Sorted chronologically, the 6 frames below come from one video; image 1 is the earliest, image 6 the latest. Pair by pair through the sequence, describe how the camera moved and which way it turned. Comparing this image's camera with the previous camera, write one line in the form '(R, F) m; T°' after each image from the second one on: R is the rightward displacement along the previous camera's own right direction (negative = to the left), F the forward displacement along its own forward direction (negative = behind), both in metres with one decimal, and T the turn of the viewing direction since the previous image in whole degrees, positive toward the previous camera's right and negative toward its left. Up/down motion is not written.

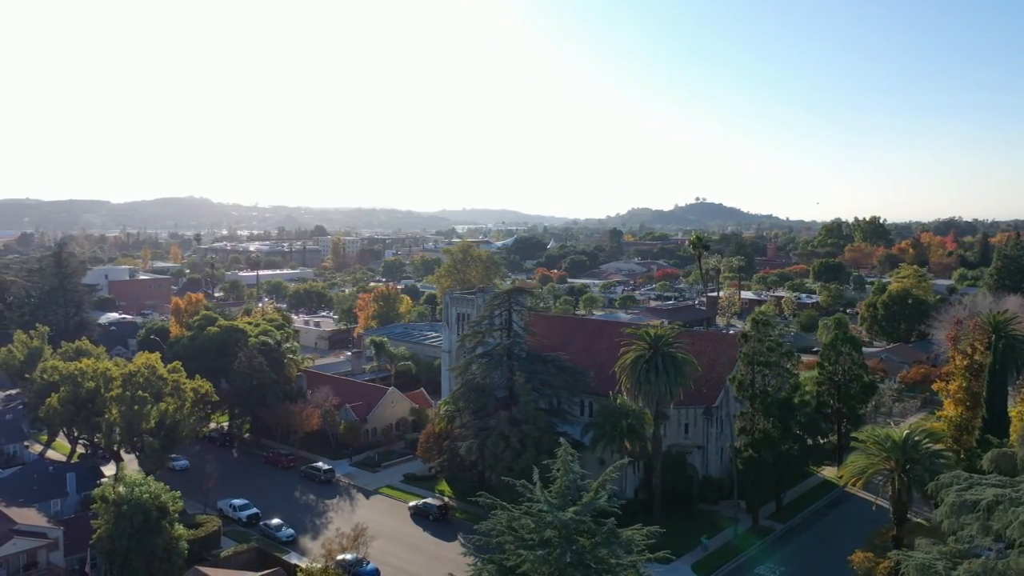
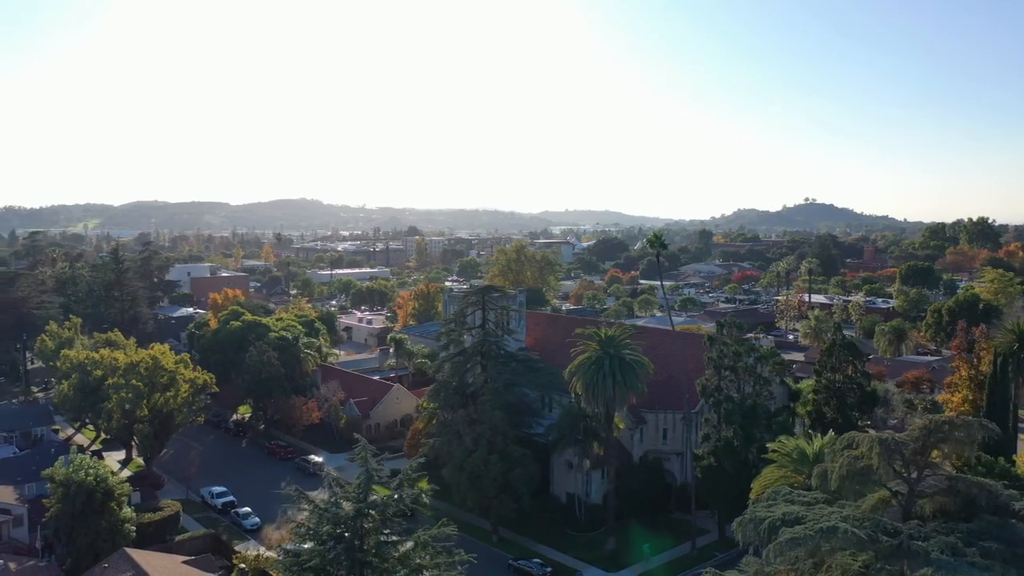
(+5.1, +0.6) m; -7°
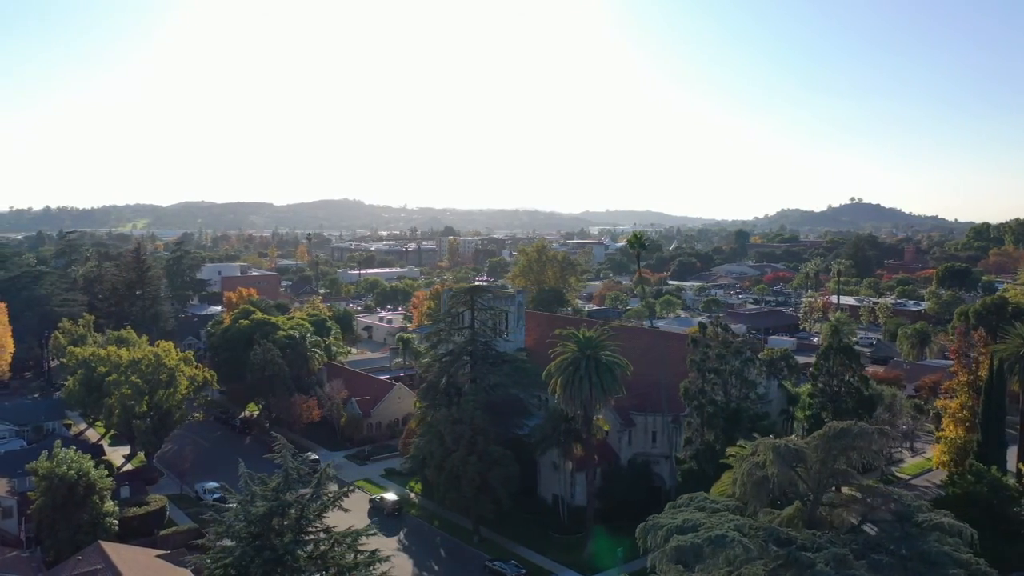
(+2.0, +0.1) m; -3°
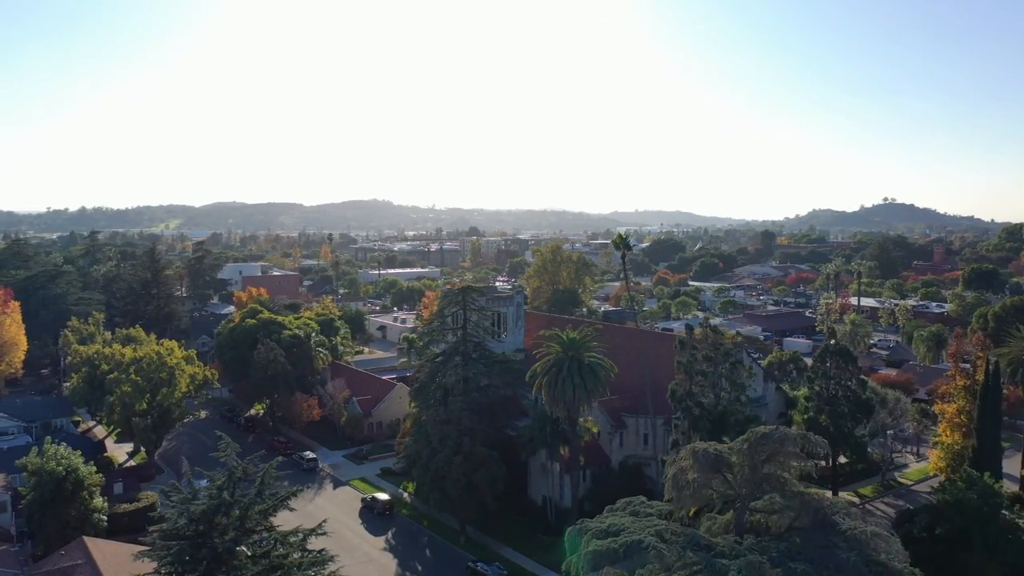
(+1.4, +0.1) m; -2°
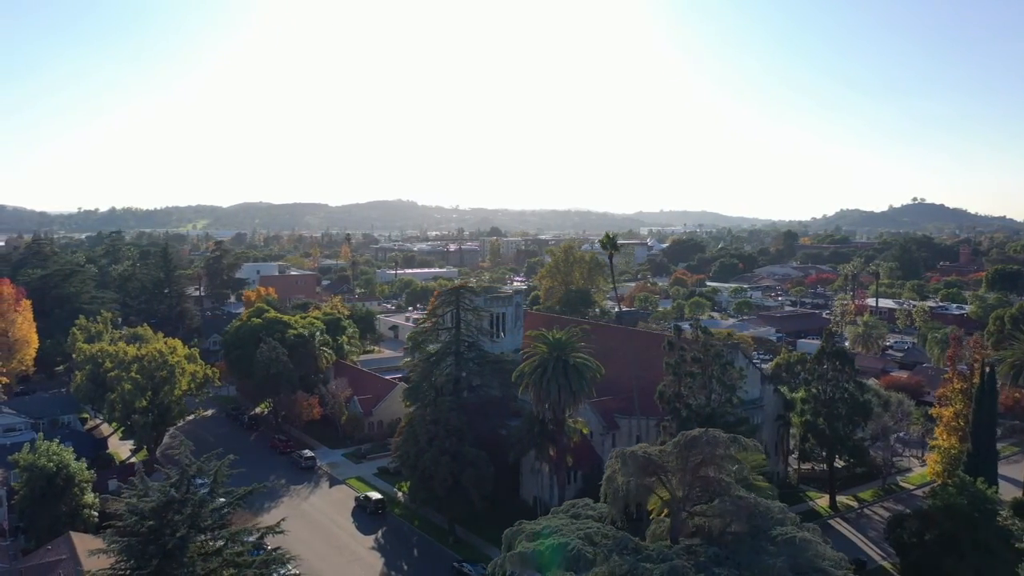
(+1.2, +0.1) m; -2°
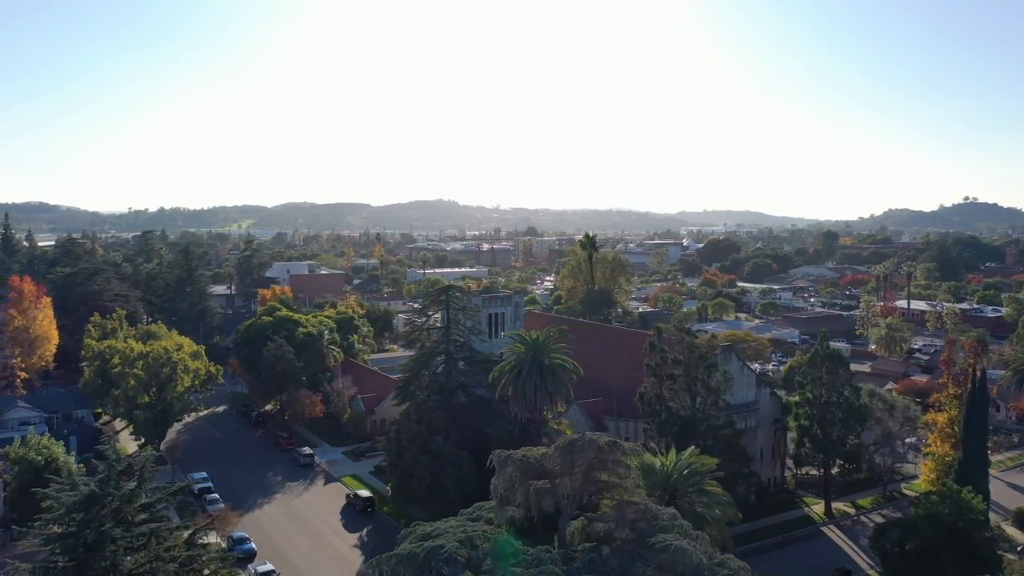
(+2.0, +0.1) m; -3°
